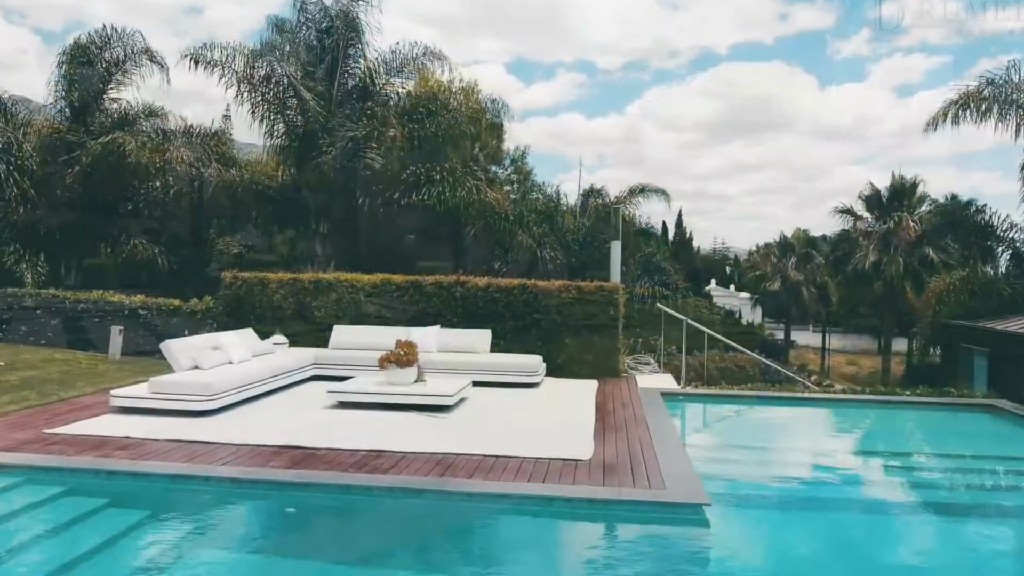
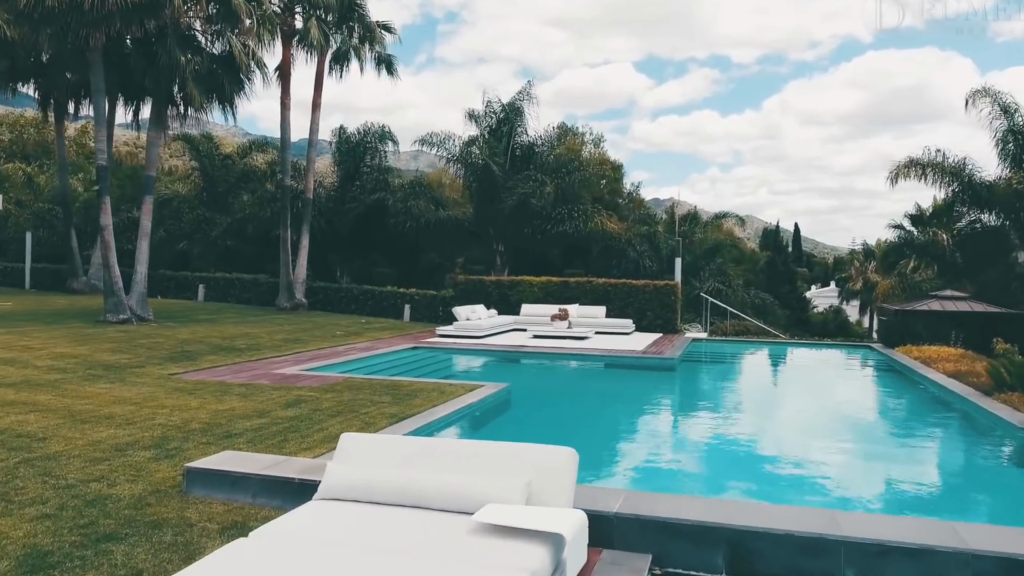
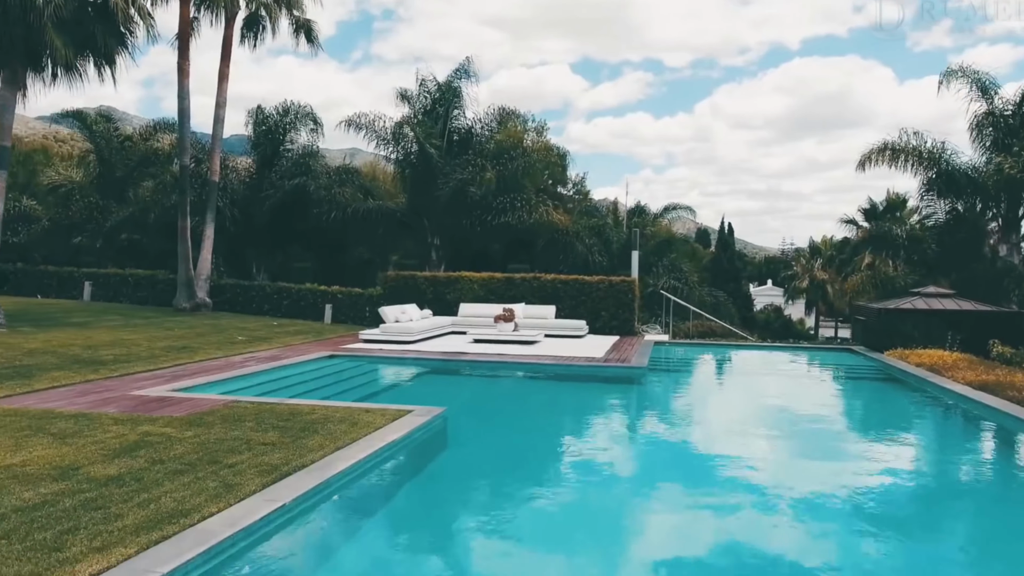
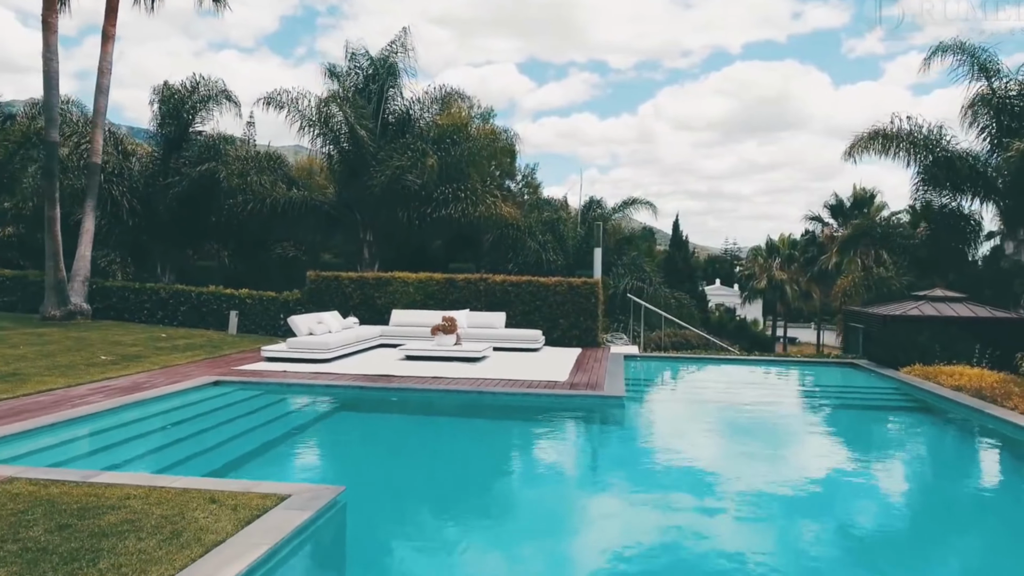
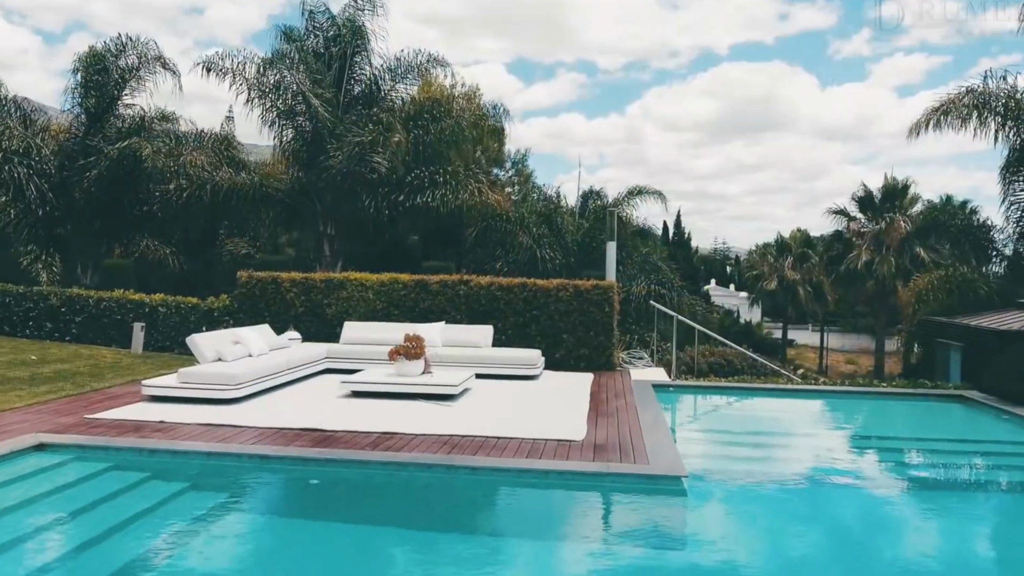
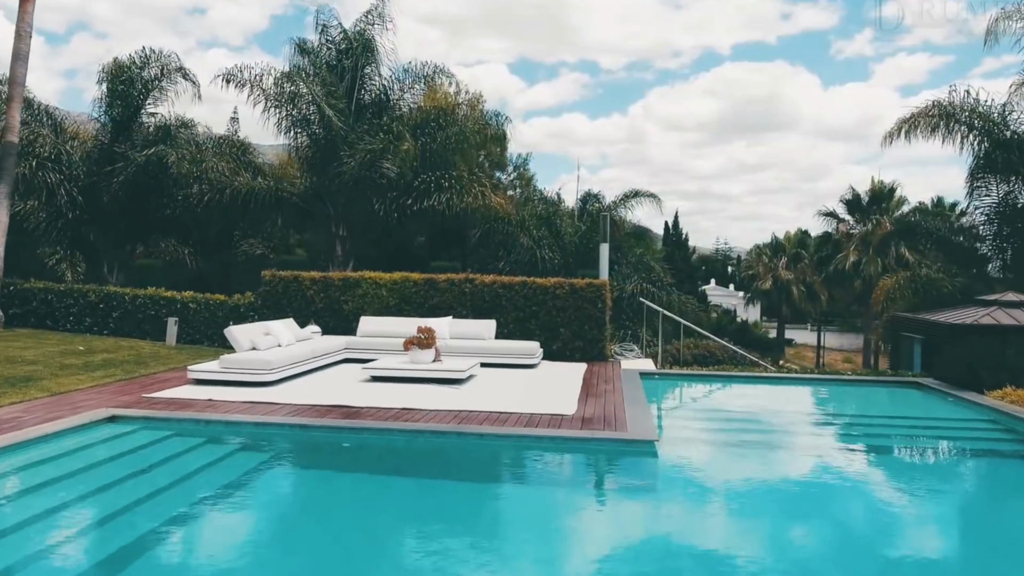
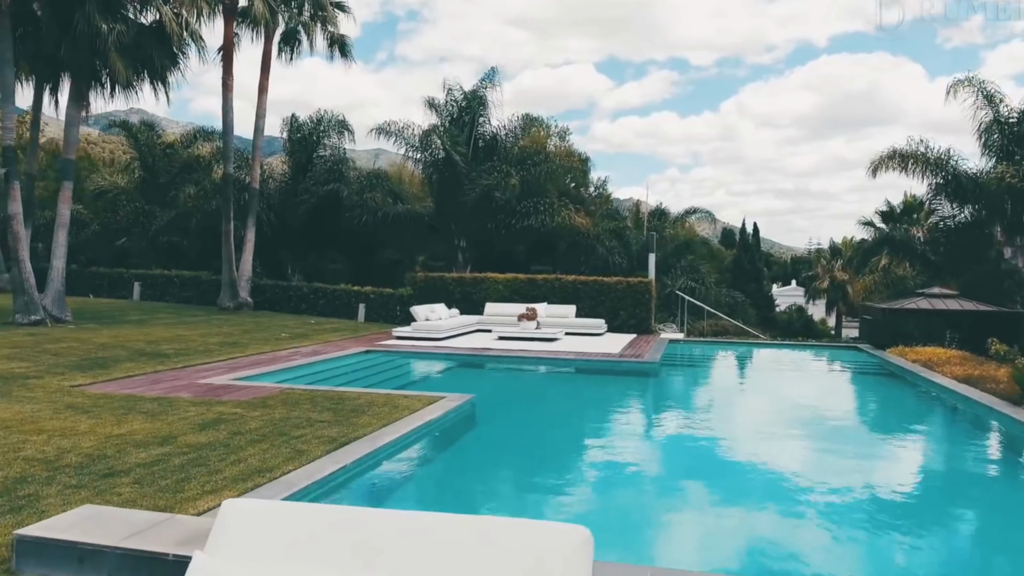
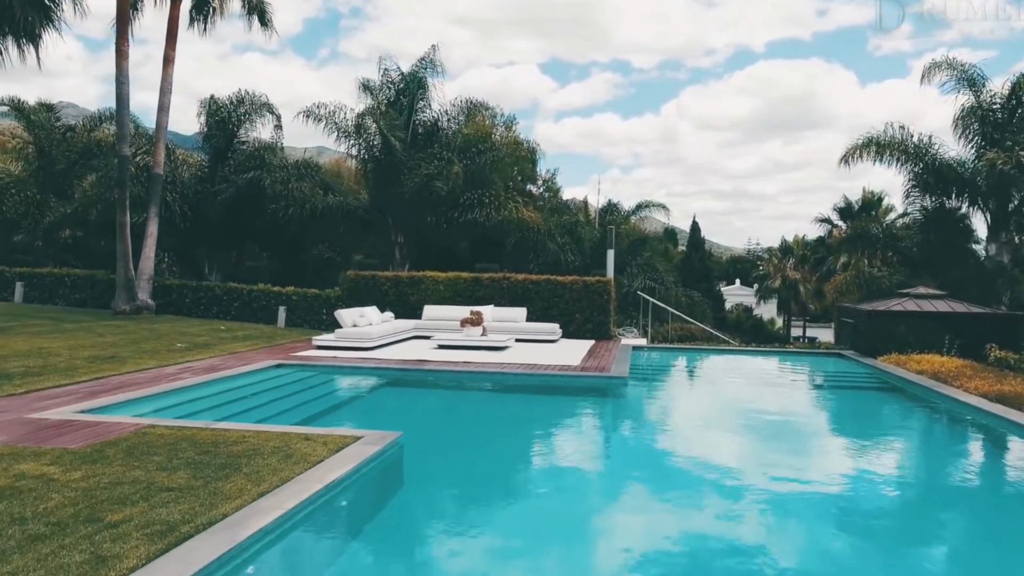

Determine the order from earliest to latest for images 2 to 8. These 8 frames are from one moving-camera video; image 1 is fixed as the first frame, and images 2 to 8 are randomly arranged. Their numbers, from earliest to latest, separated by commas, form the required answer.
5, 6, 4, 8, 3, 7, 2
